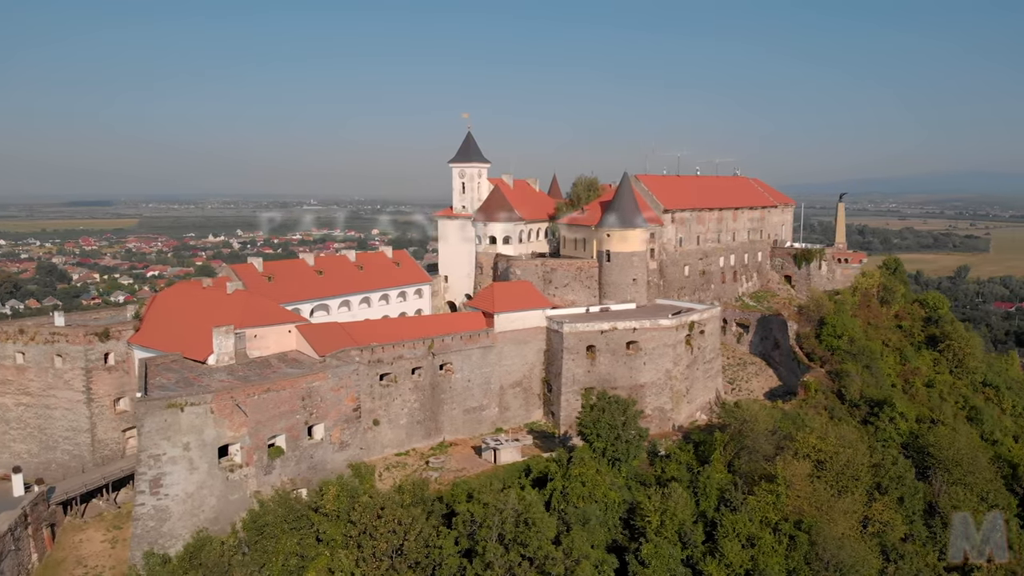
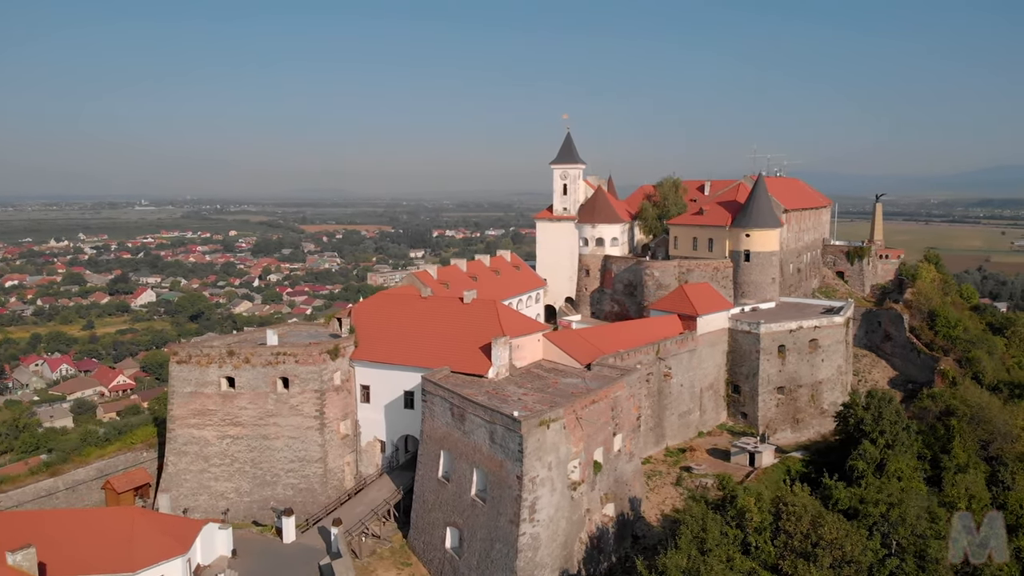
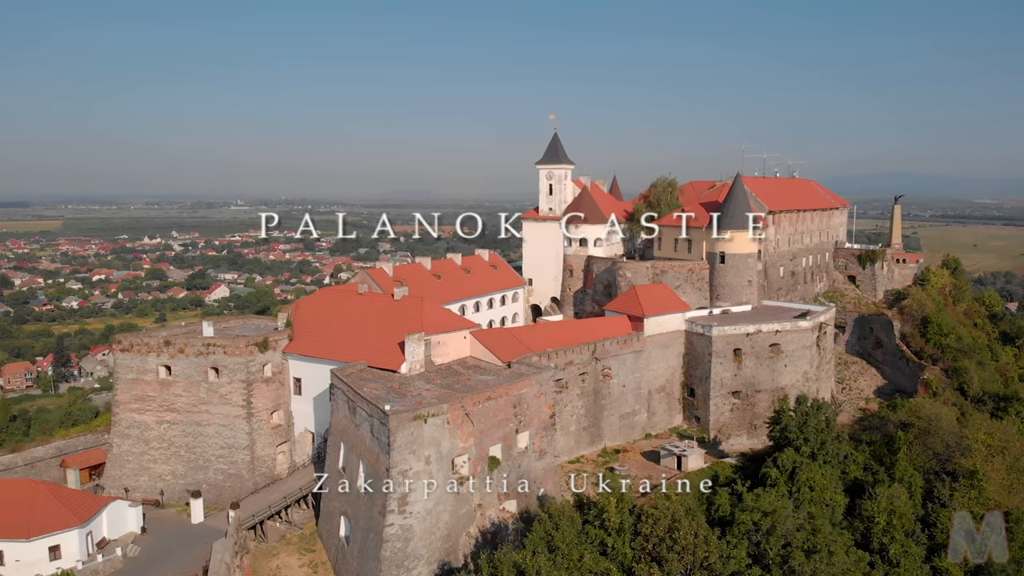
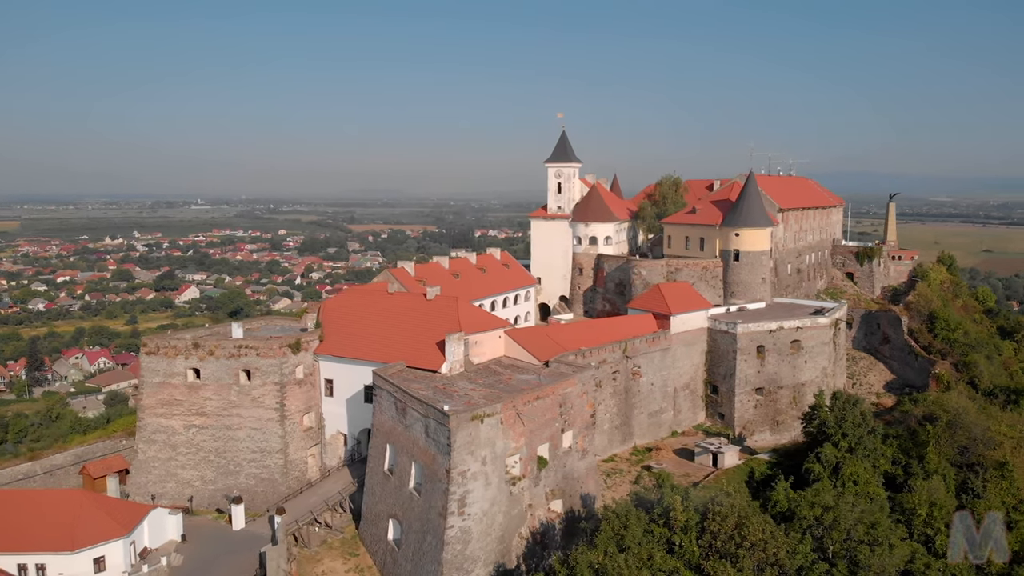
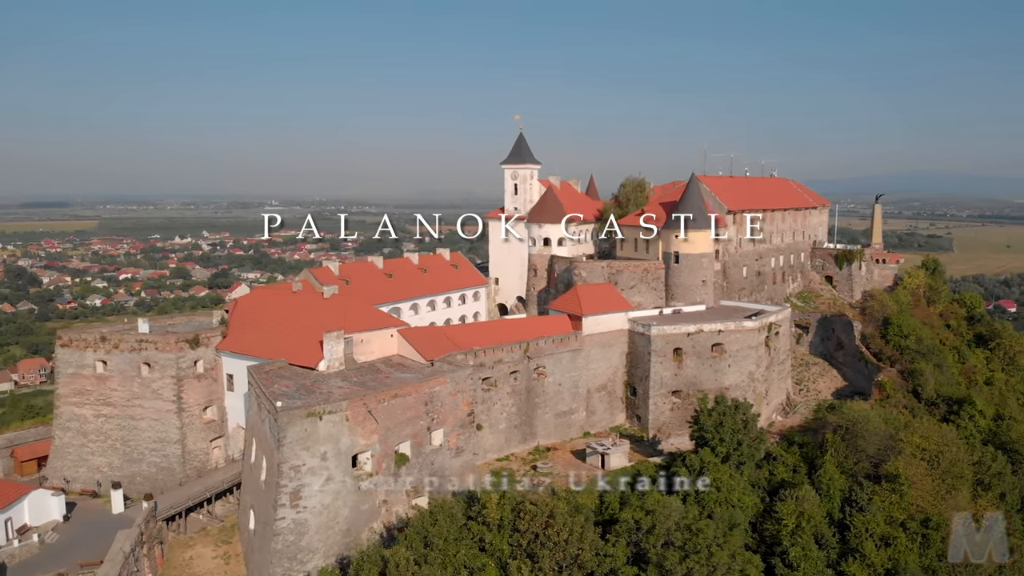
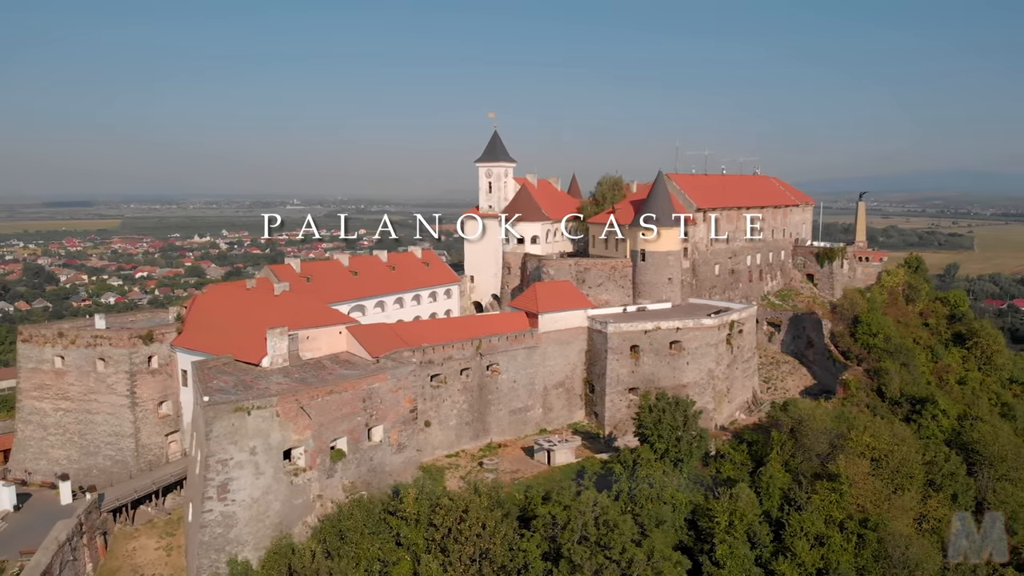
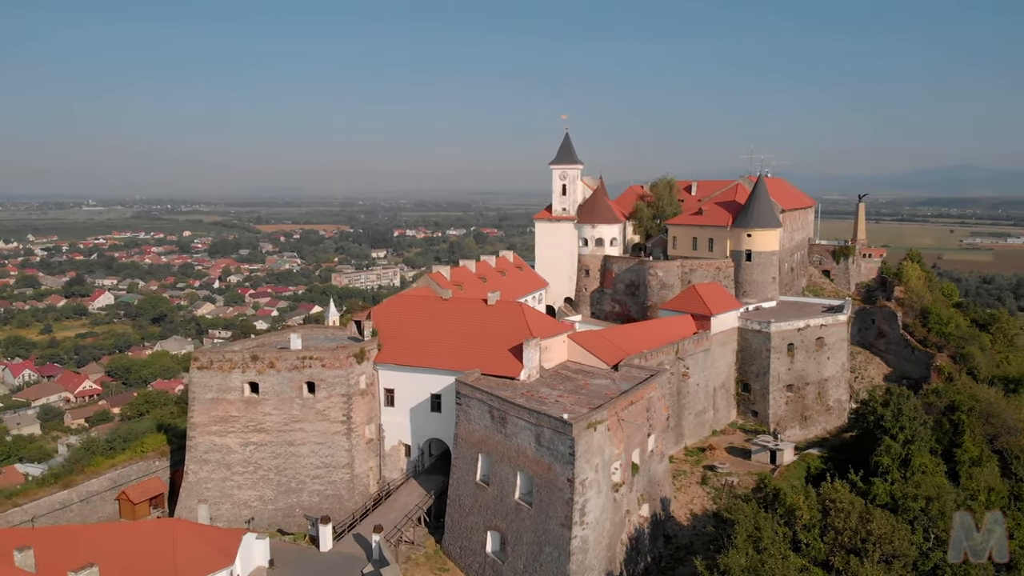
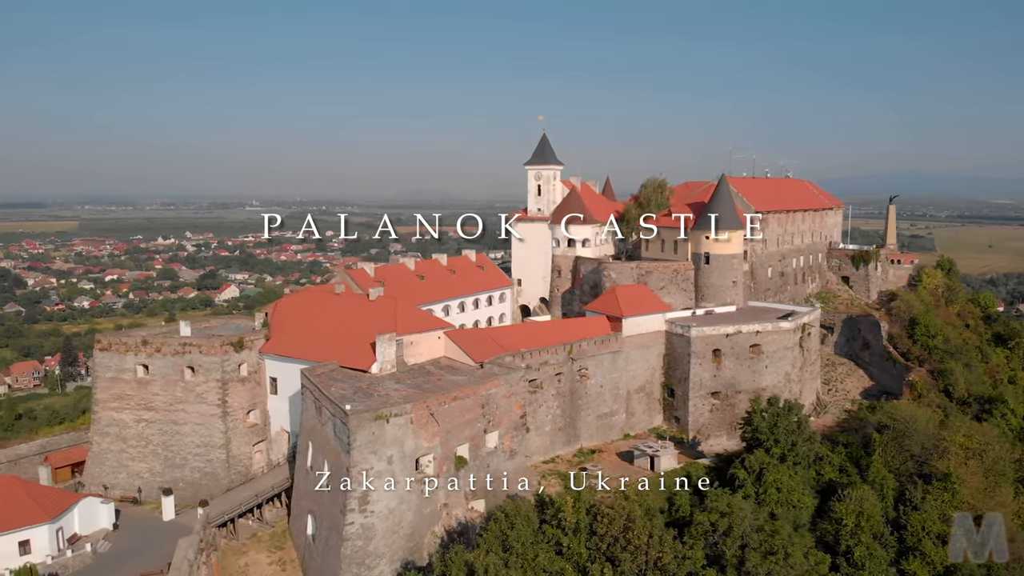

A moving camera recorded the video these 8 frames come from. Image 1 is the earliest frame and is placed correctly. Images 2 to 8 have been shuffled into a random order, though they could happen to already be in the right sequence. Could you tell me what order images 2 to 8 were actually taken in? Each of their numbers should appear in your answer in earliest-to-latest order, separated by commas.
6, 5, 8, 3, 4, 2, 7
